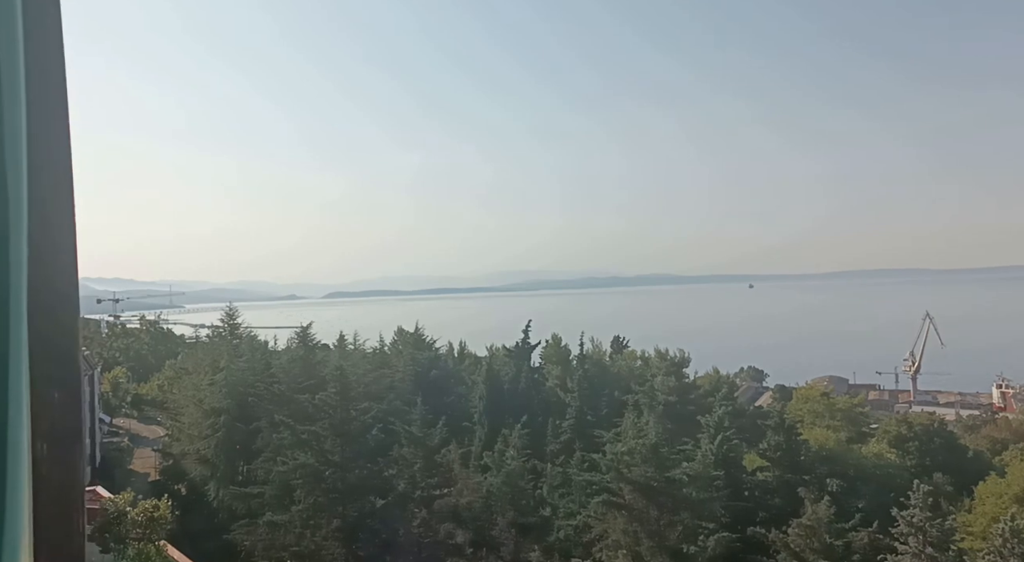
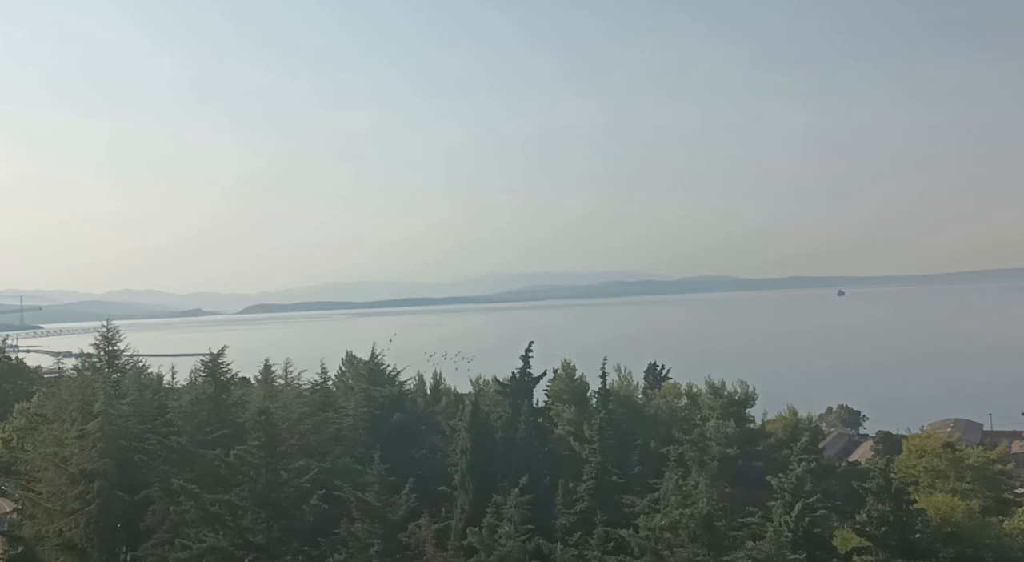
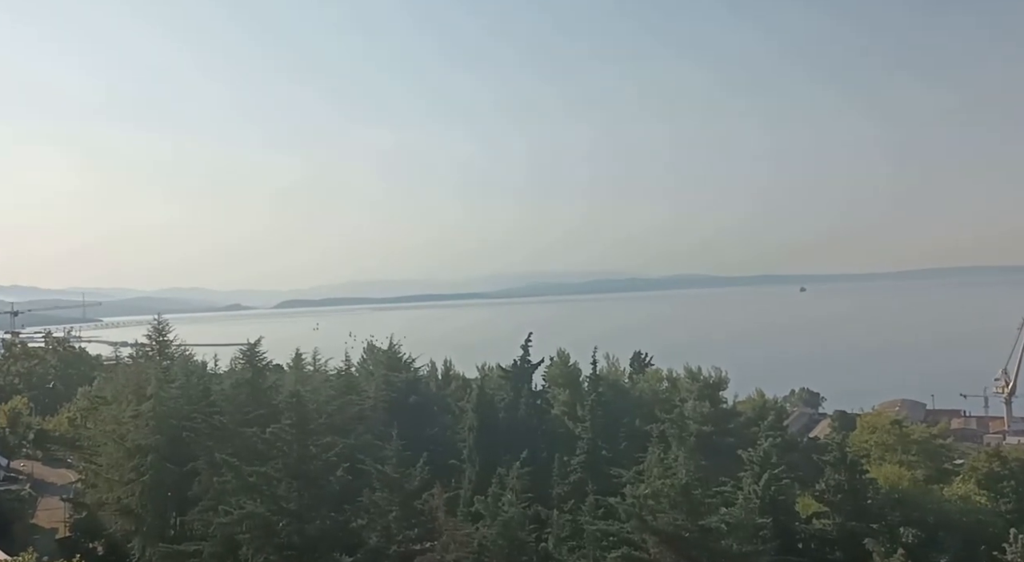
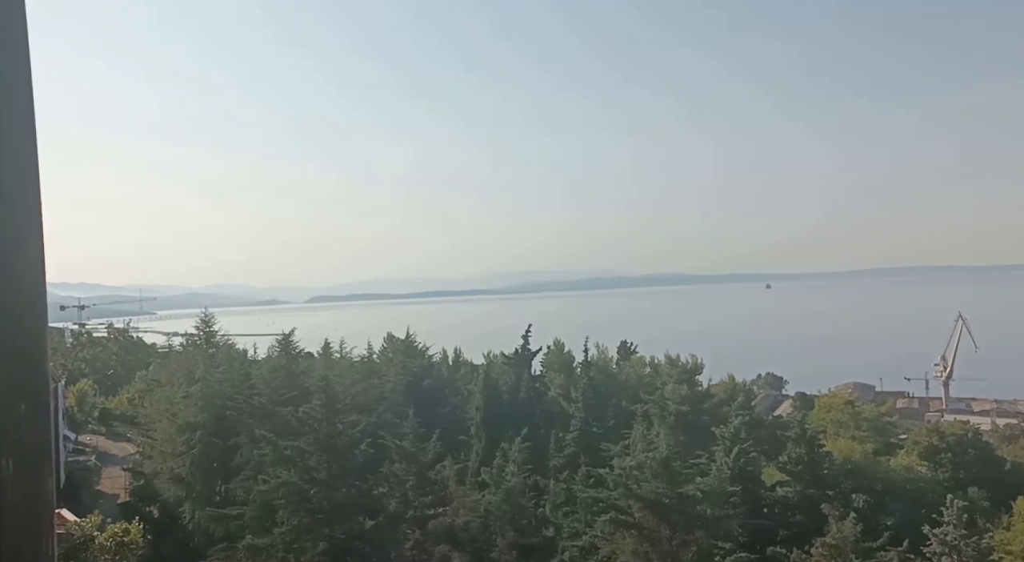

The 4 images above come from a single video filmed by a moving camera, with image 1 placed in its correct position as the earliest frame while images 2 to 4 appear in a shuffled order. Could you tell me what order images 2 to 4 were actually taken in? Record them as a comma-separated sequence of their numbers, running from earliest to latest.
4, 3, 2
